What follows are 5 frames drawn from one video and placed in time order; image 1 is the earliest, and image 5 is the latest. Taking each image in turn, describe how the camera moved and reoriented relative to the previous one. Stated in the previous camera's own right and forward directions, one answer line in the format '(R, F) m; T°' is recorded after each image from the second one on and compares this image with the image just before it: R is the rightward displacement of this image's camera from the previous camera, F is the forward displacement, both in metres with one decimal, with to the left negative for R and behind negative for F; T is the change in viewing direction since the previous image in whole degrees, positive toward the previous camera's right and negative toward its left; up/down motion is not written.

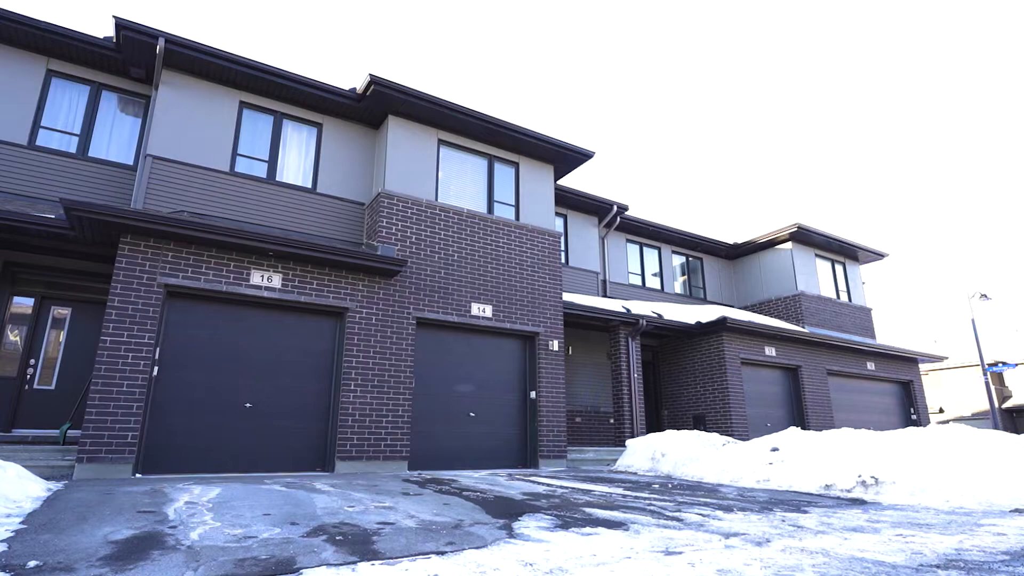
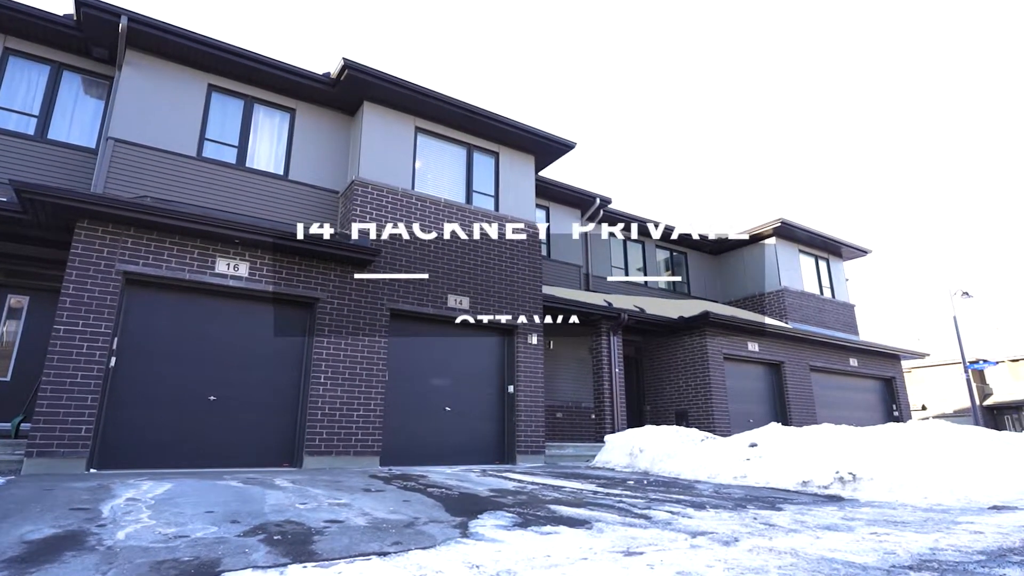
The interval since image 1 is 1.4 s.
(+0.2, +0.2) m; +1°
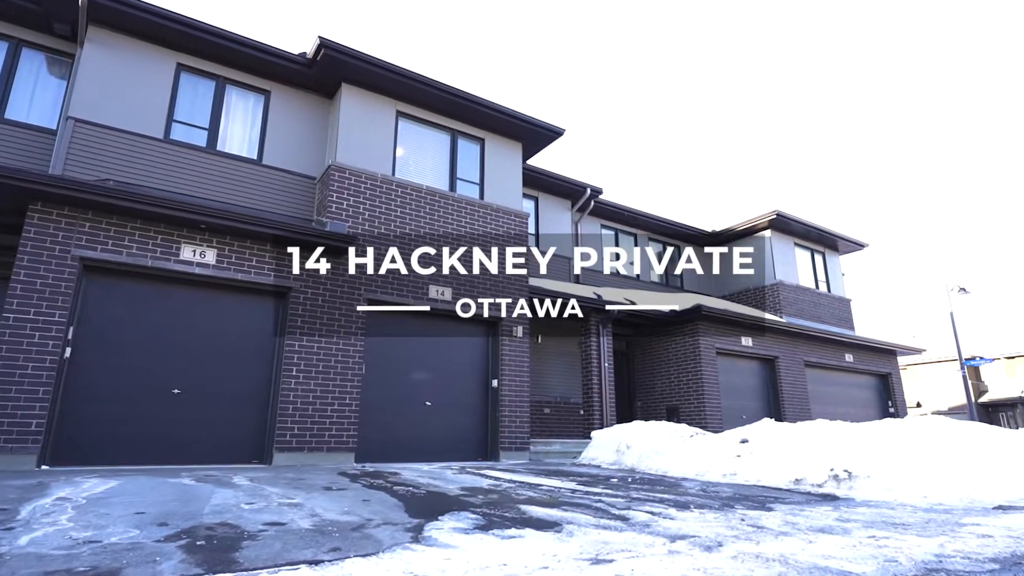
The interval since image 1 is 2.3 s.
(+0.2, +0.3) m; 0°
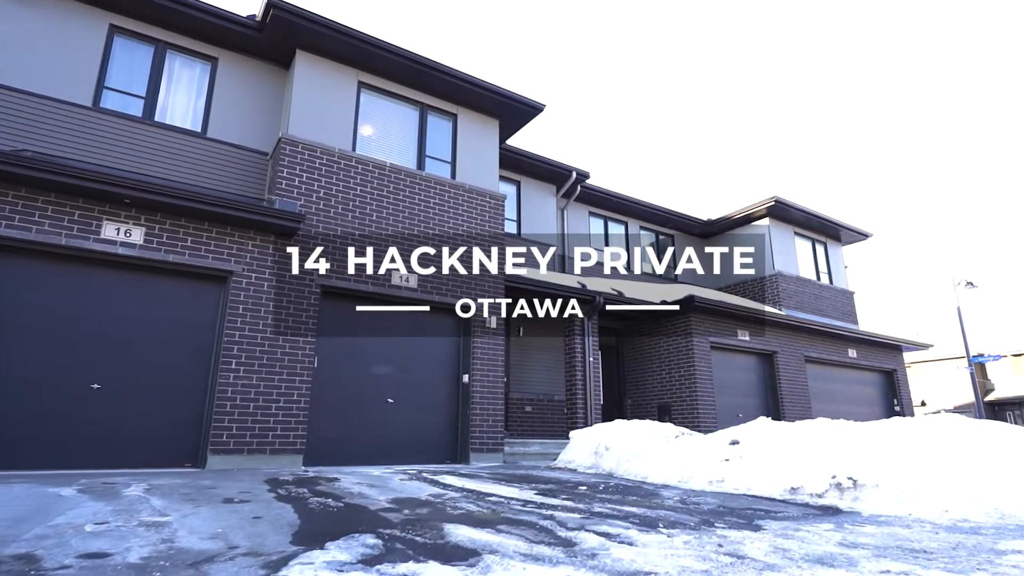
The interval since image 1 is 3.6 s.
(+0.5, +0.8) m; 0°
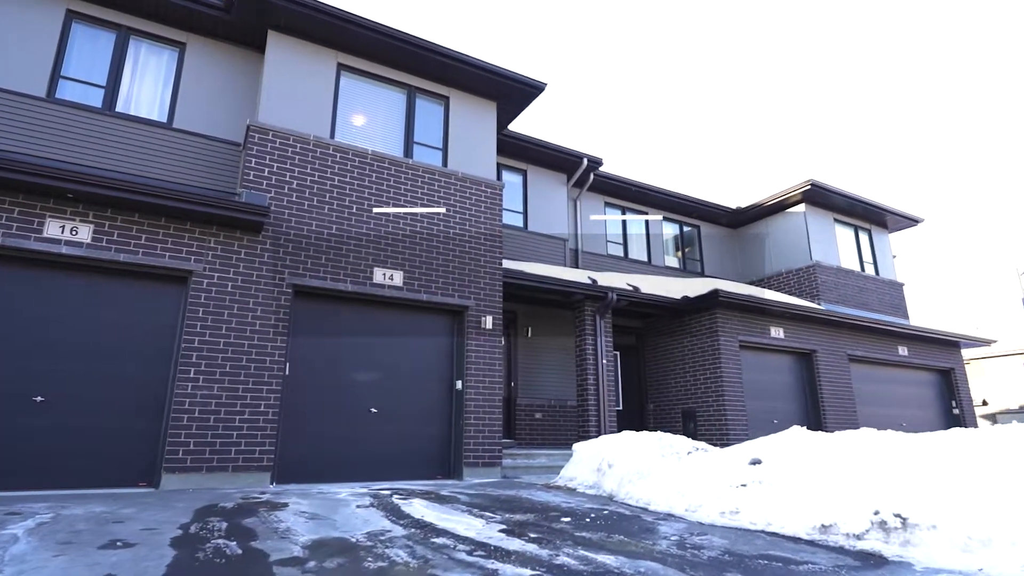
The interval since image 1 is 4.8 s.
(+0.5, +0.8) m; -4°
